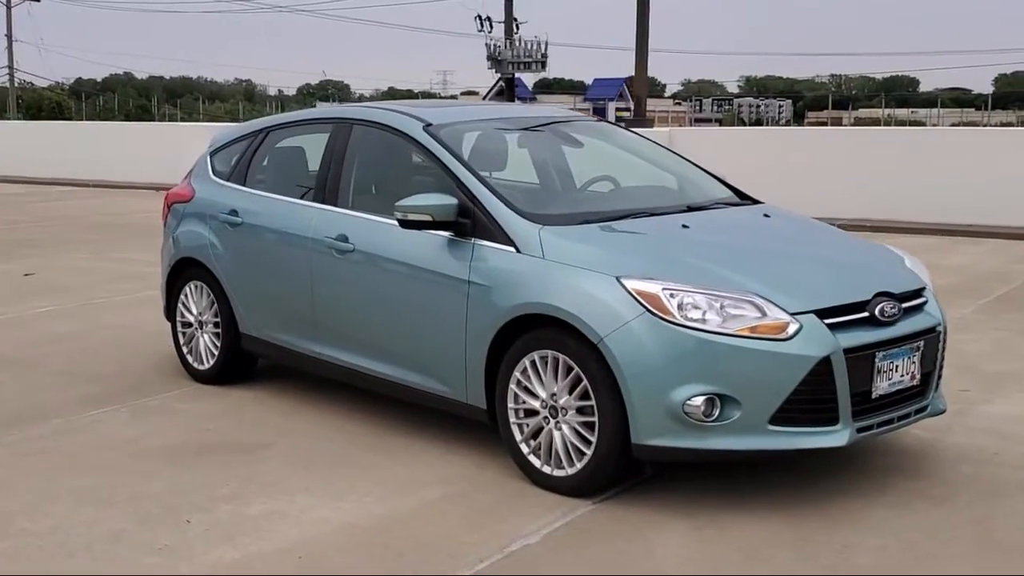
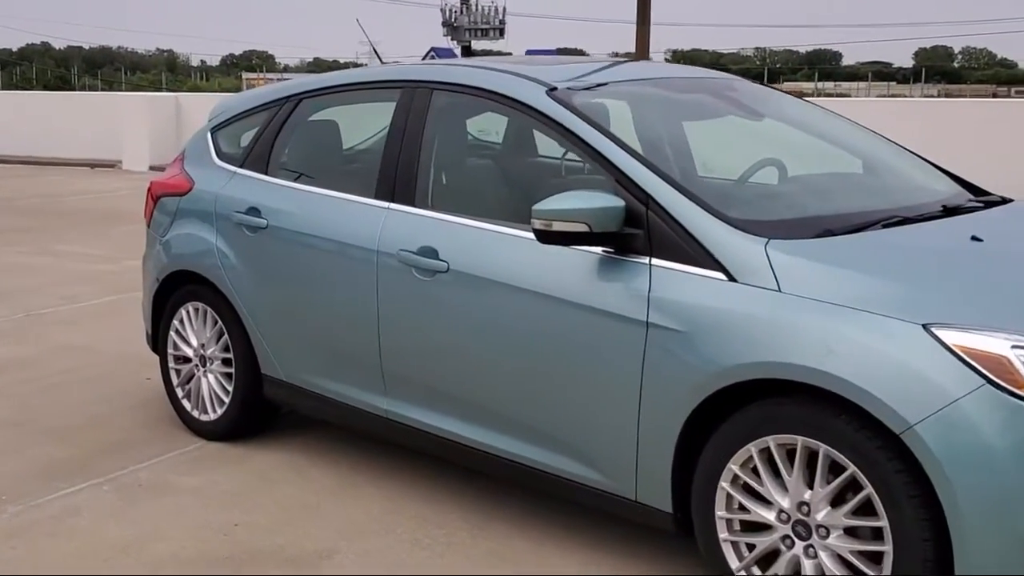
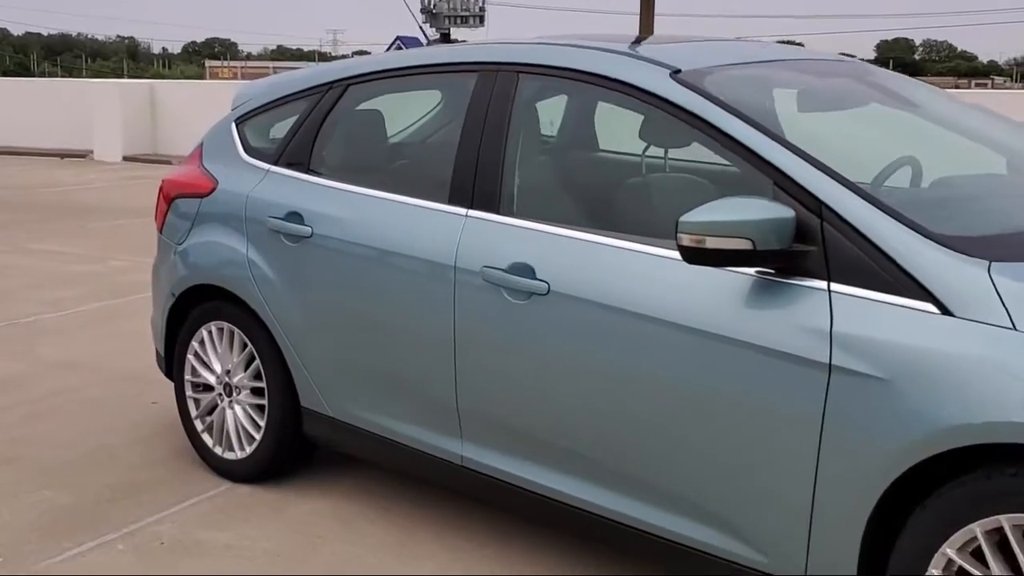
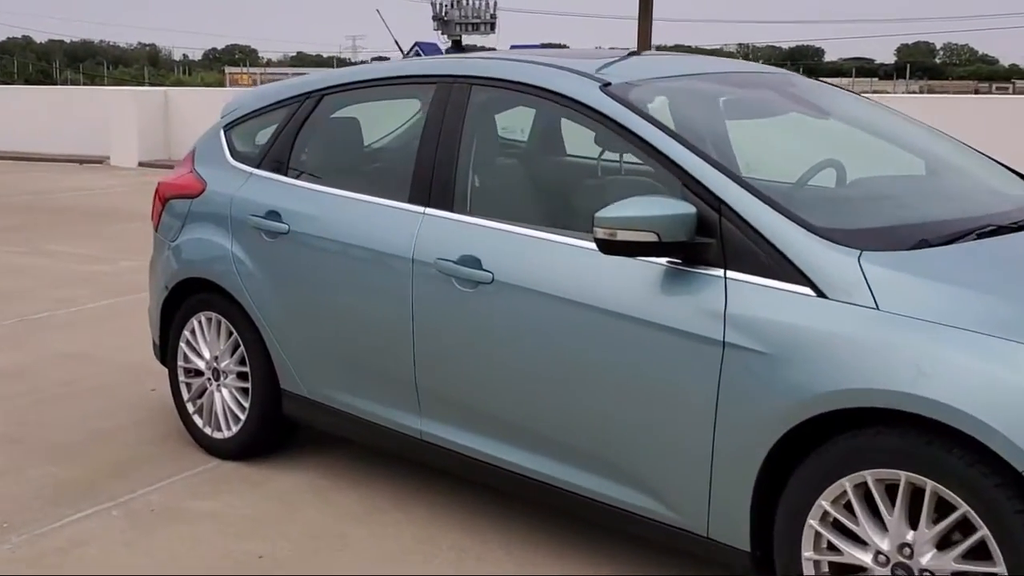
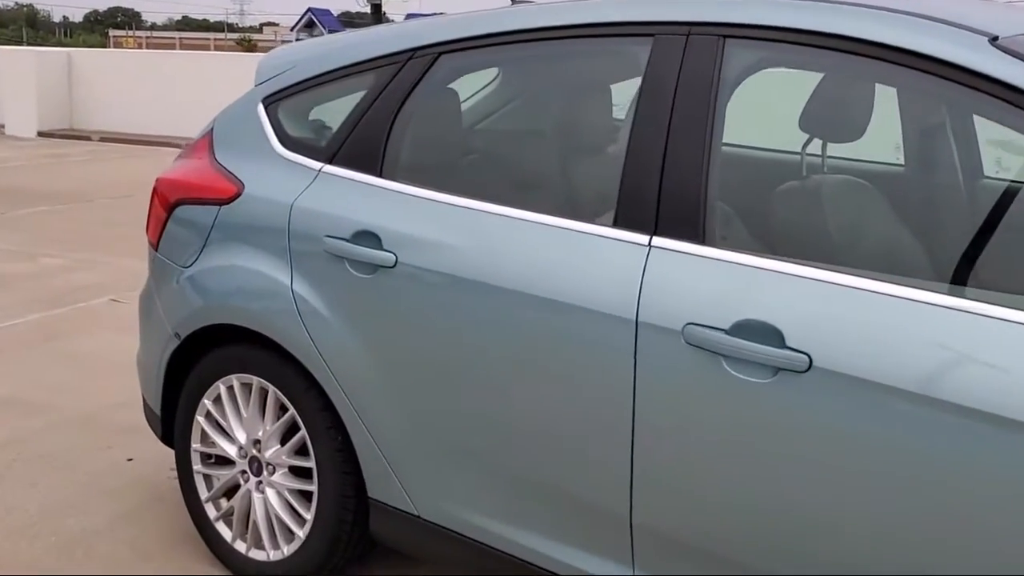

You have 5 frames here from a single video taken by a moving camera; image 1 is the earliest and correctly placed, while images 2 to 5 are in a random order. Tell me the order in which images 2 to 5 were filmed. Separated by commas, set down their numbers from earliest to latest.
2, 4, 3, 5
